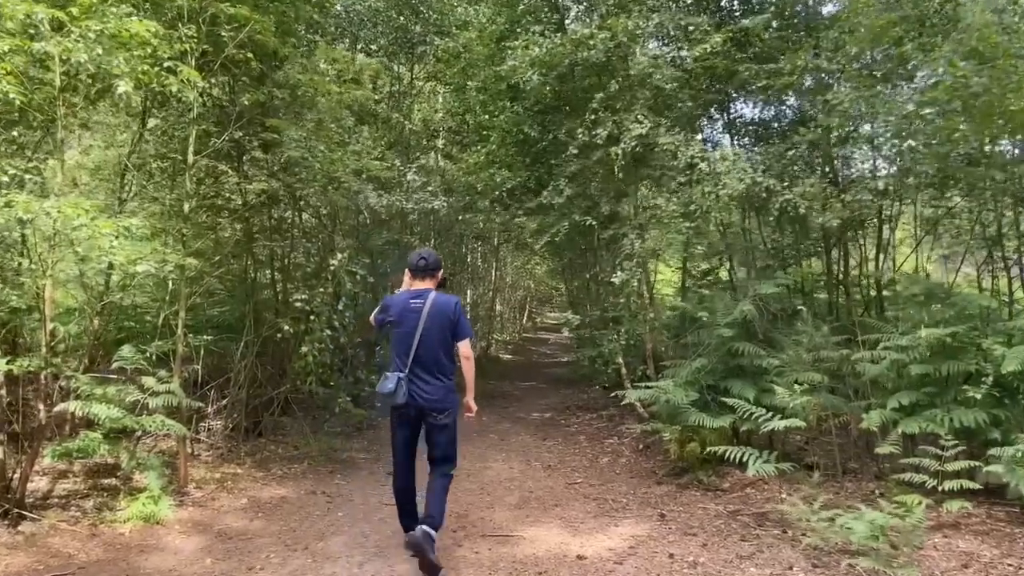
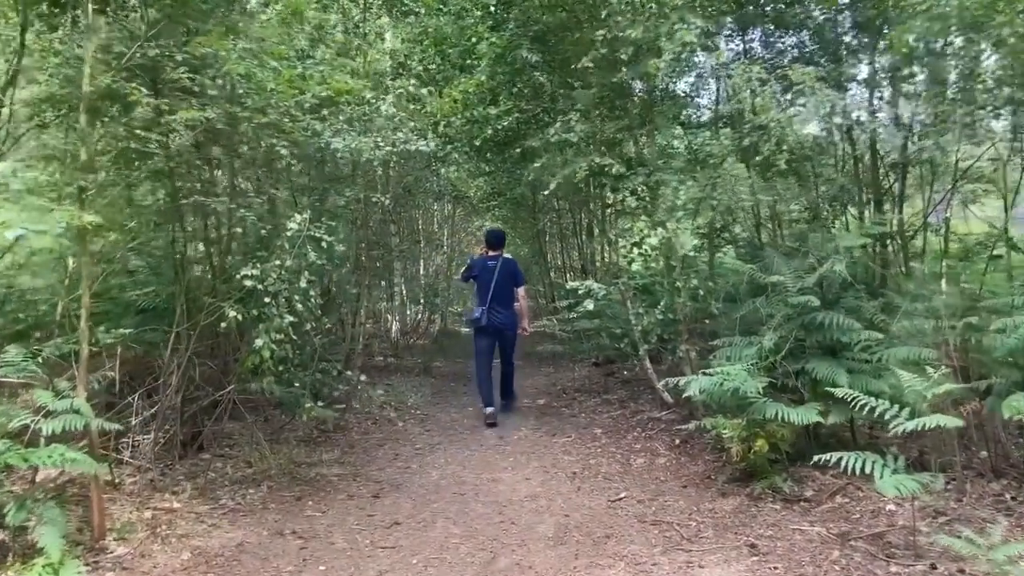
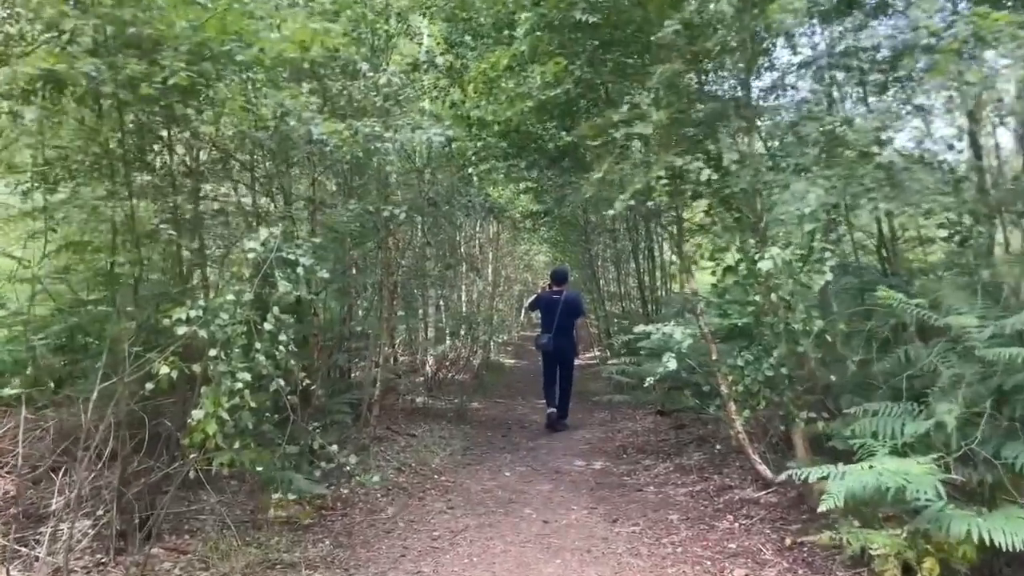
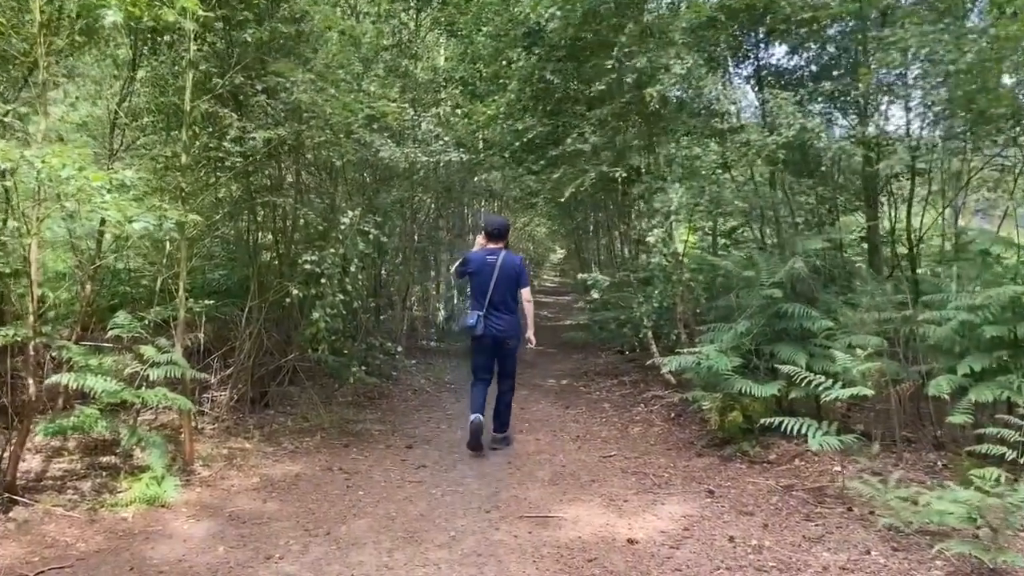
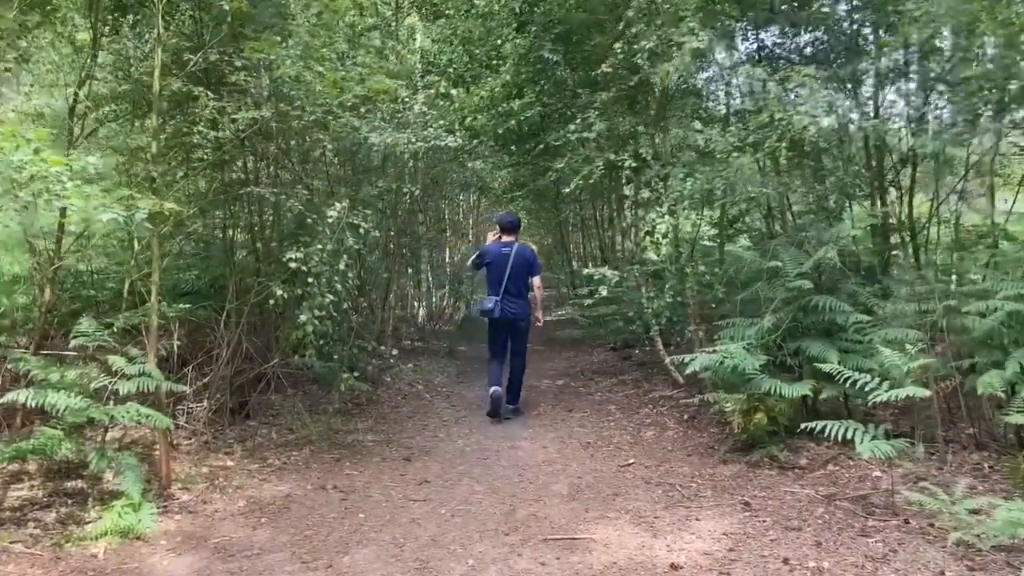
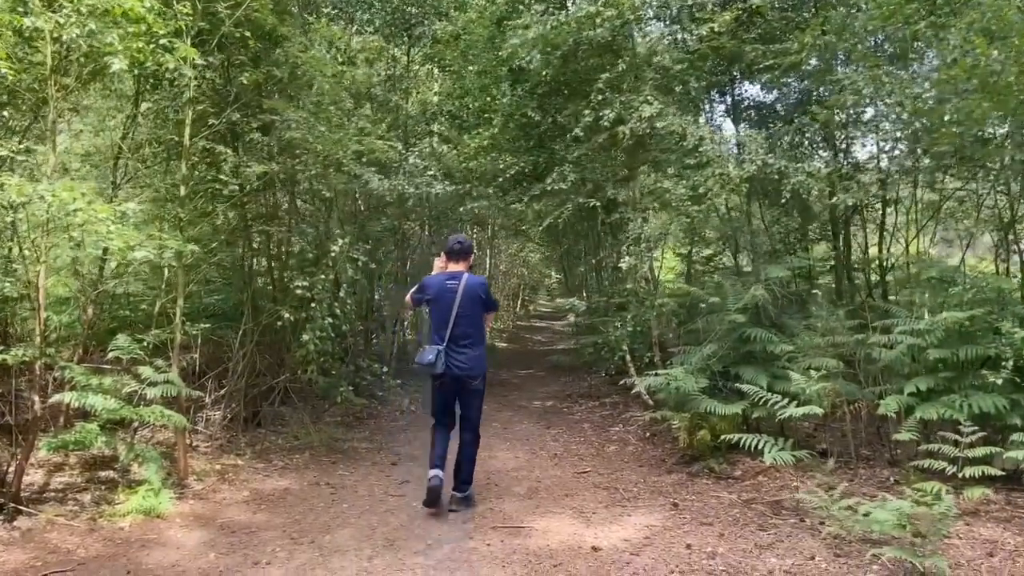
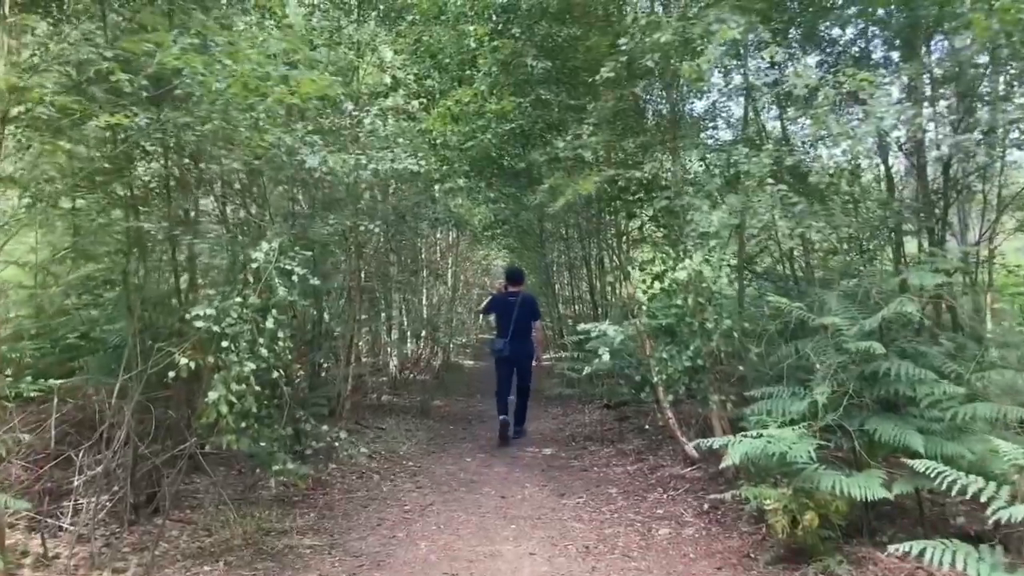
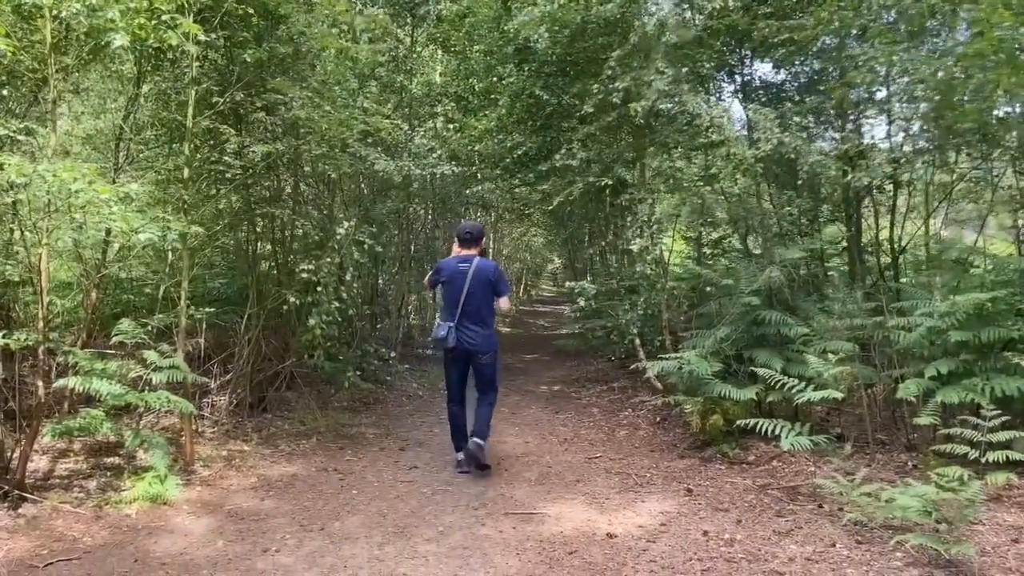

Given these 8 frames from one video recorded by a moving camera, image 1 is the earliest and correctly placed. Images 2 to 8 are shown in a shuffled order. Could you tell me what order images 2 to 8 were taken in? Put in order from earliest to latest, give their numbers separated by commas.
6, 8, 4, 5, 2, 7, 3
